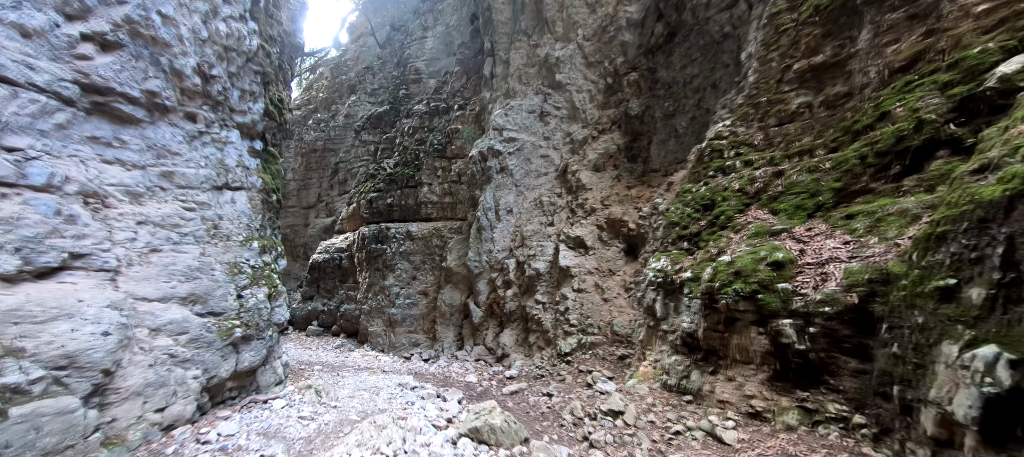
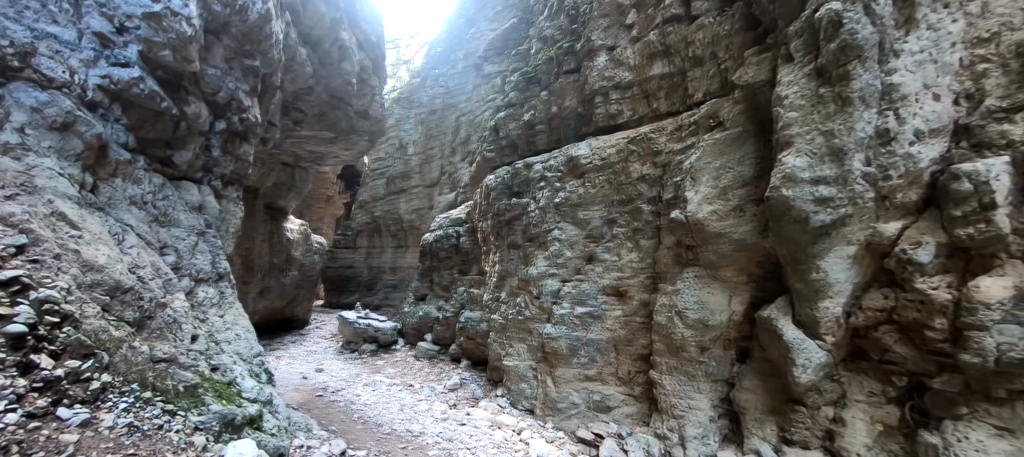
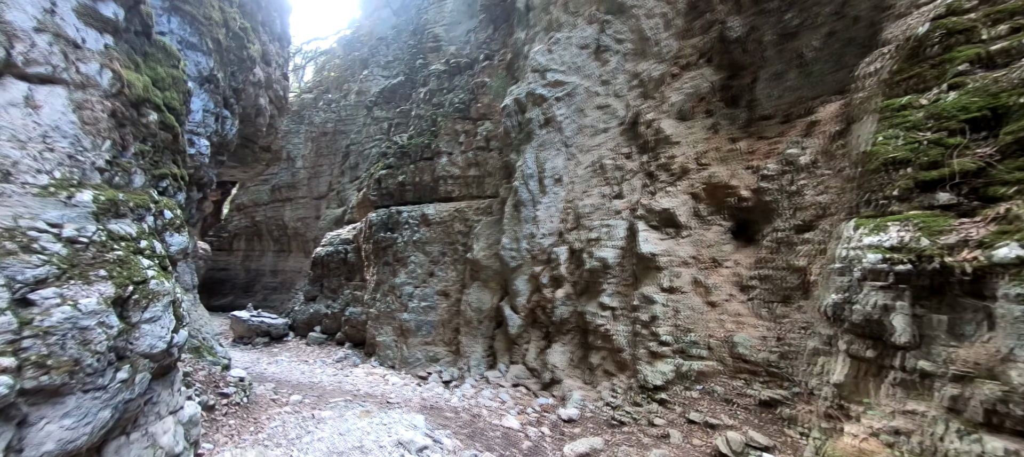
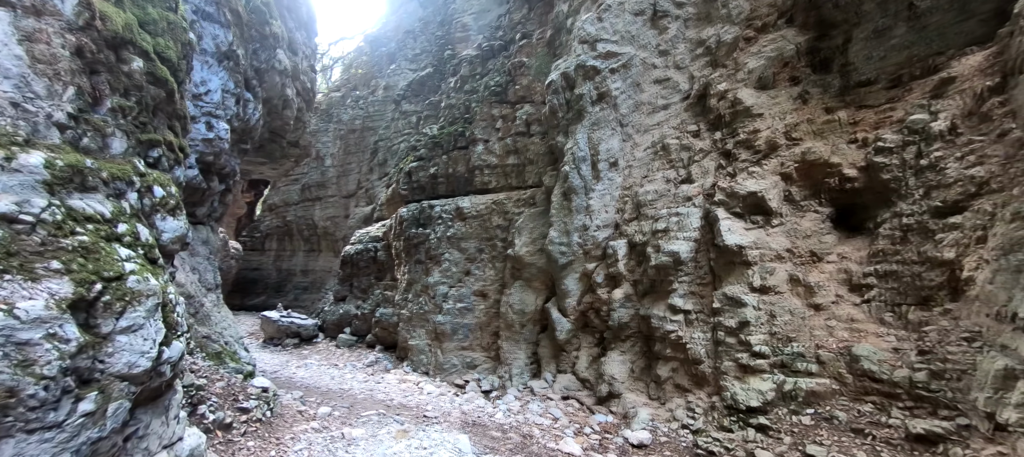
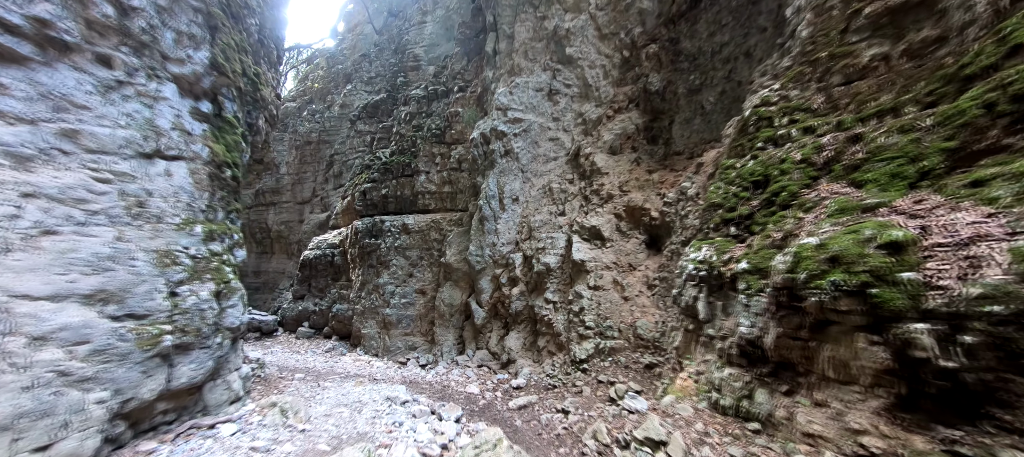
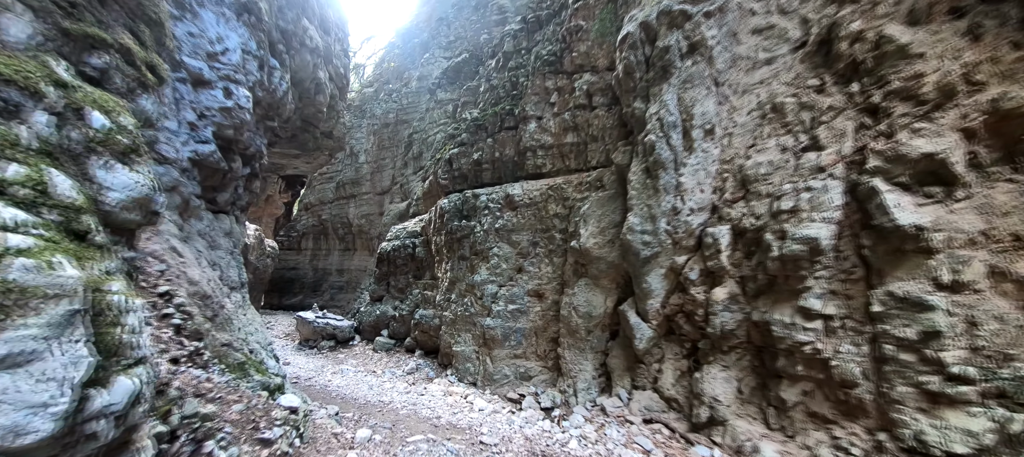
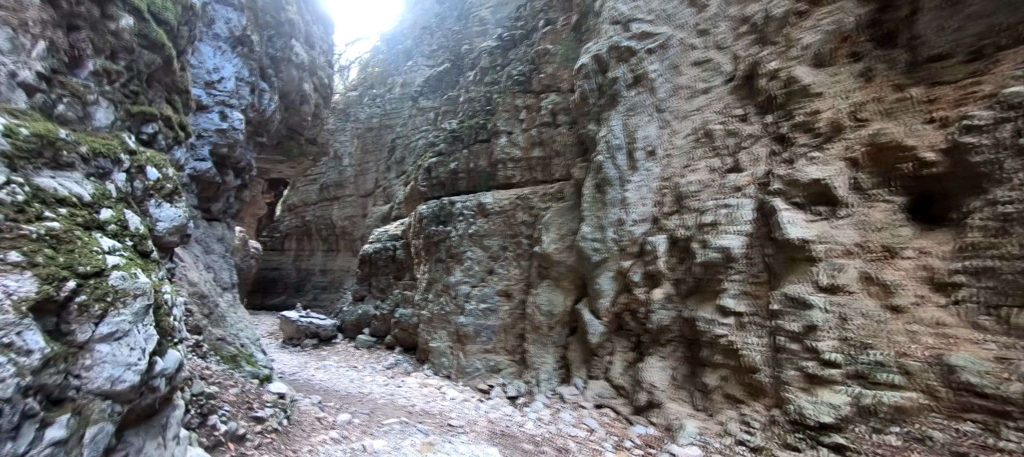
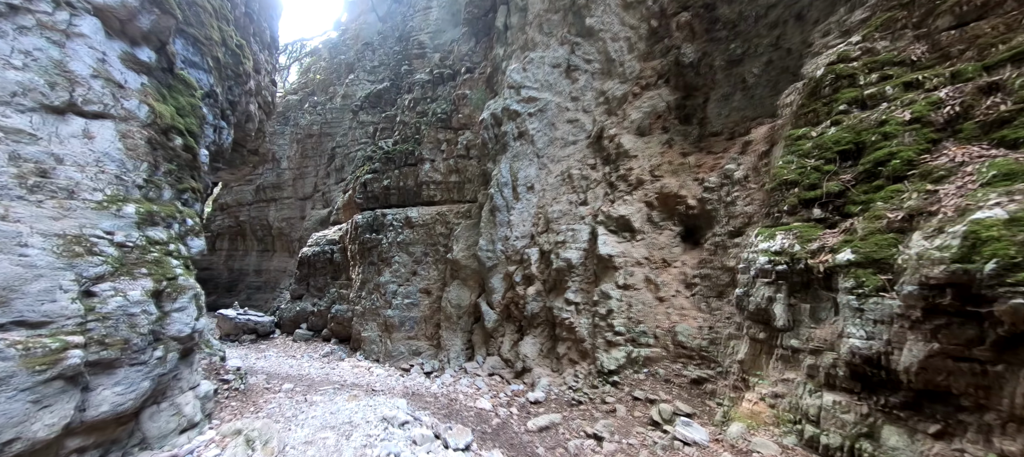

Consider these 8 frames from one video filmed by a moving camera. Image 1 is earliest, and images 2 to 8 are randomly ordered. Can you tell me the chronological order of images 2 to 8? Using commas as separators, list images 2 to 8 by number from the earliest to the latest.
5, 8, 3, 4, 7, 6, 2
